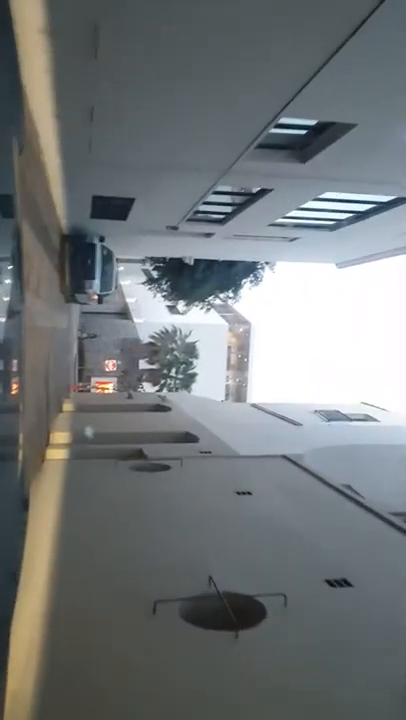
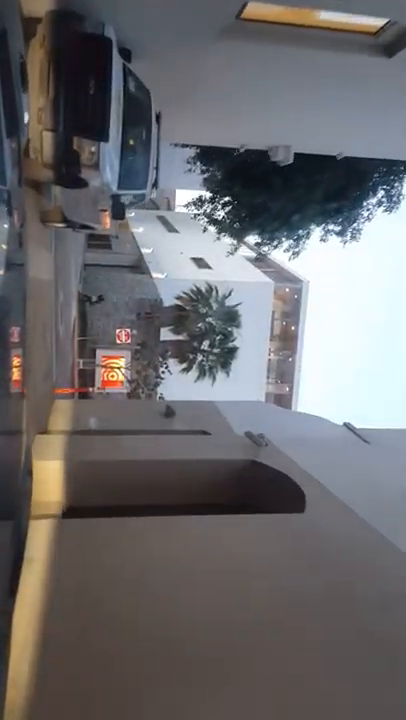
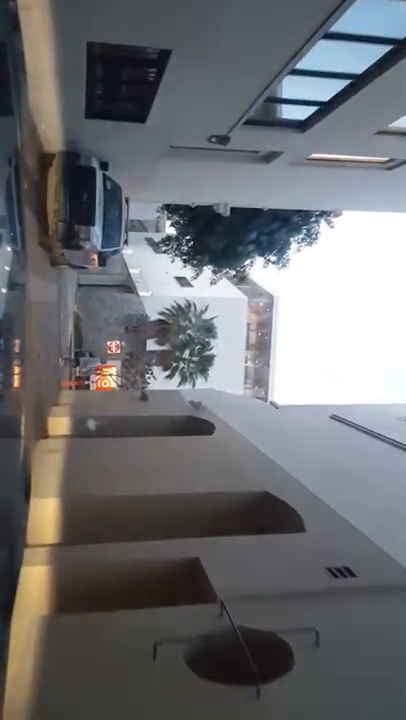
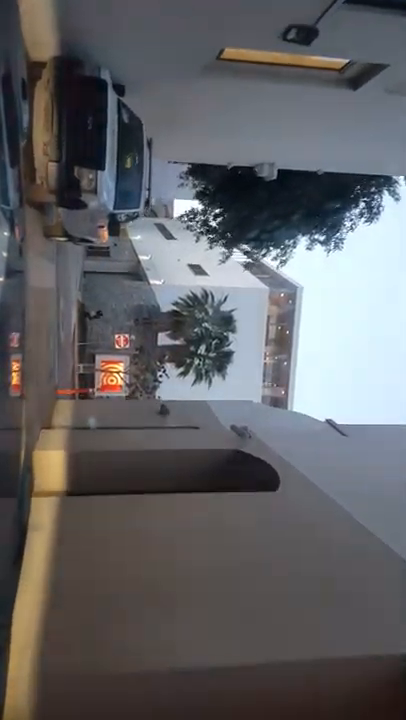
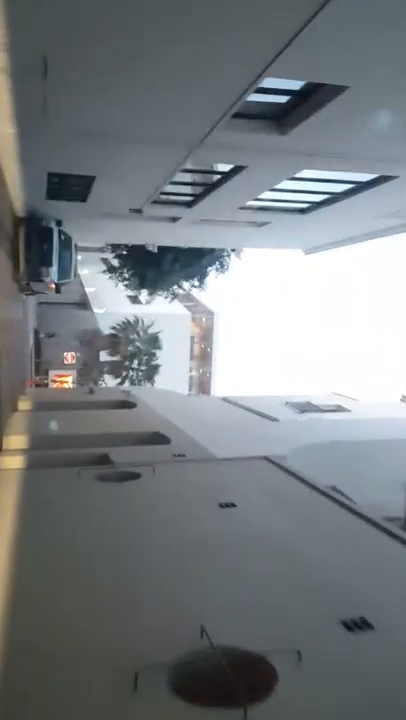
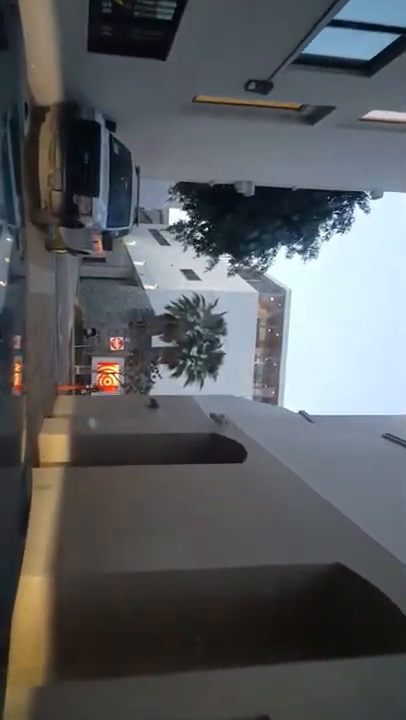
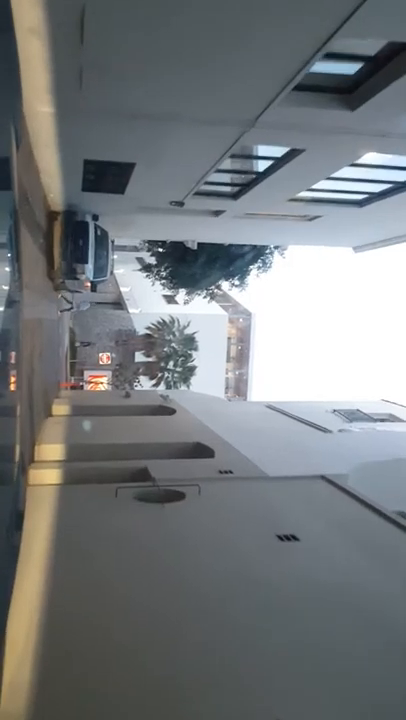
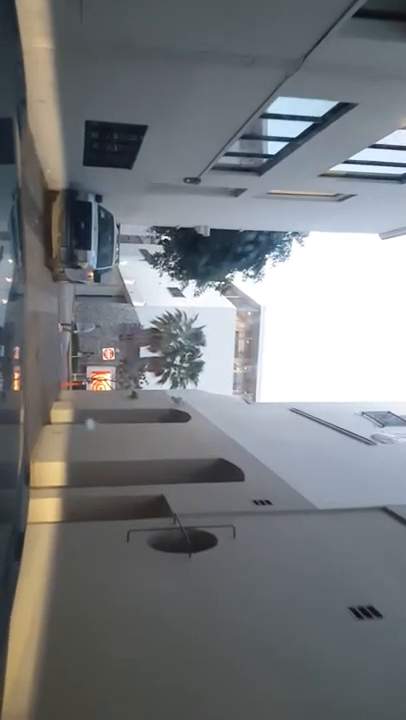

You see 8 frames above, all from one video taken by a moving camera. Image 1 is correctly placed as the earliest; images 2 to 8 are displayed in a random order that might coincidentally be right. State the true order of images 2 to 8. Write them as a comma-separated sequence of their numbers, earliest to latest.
5, 7, 8, 3, 6, 4, 2
